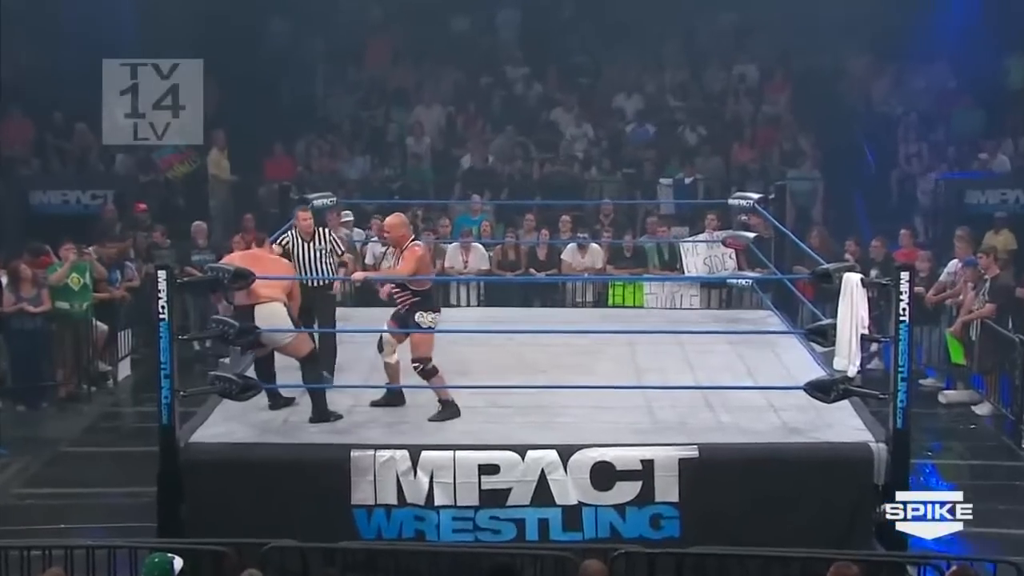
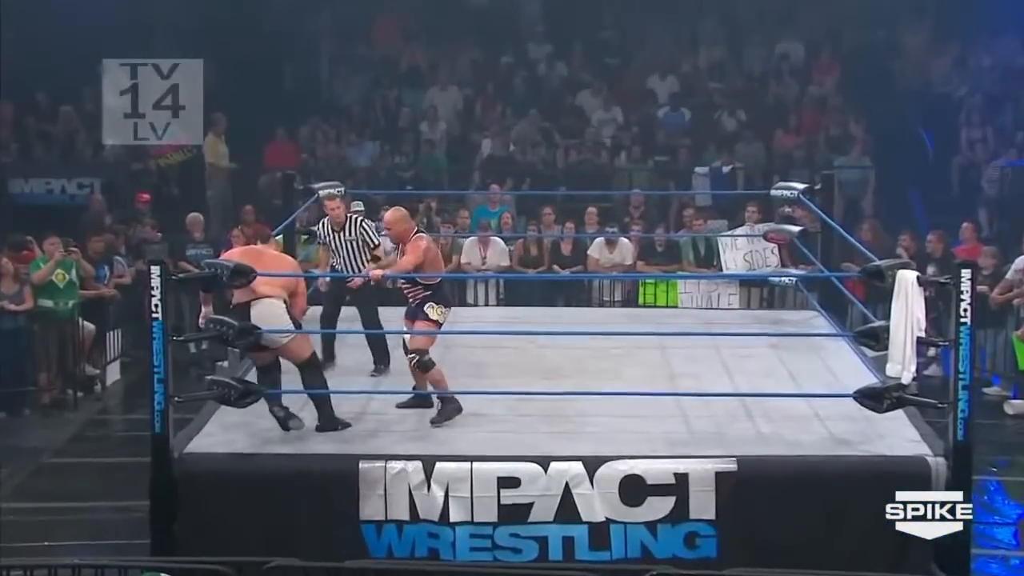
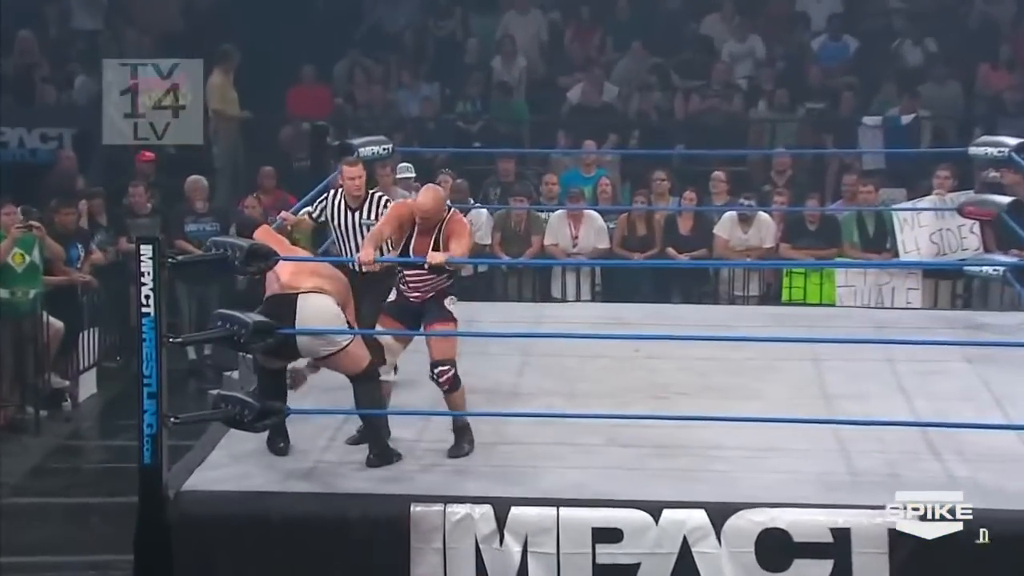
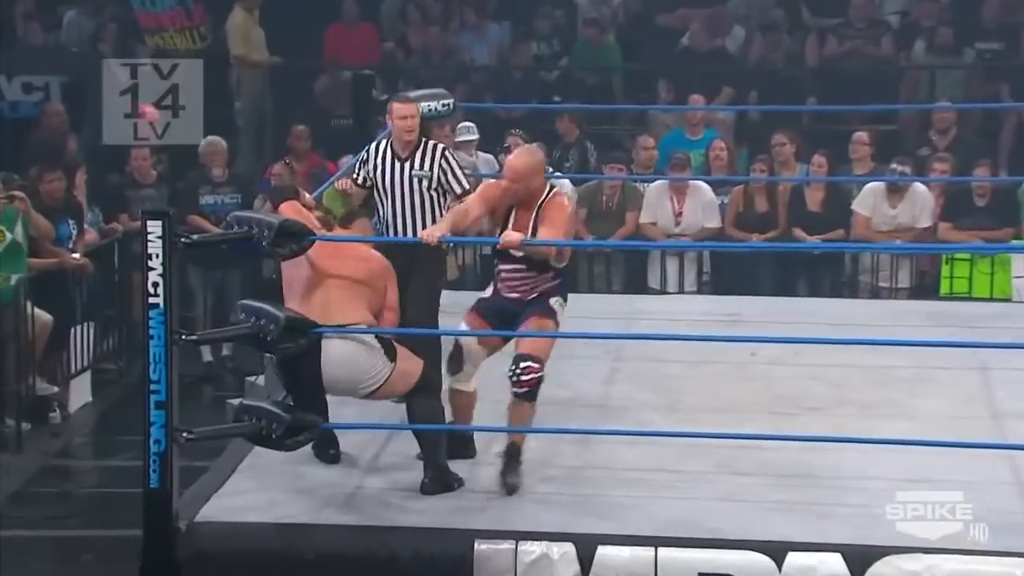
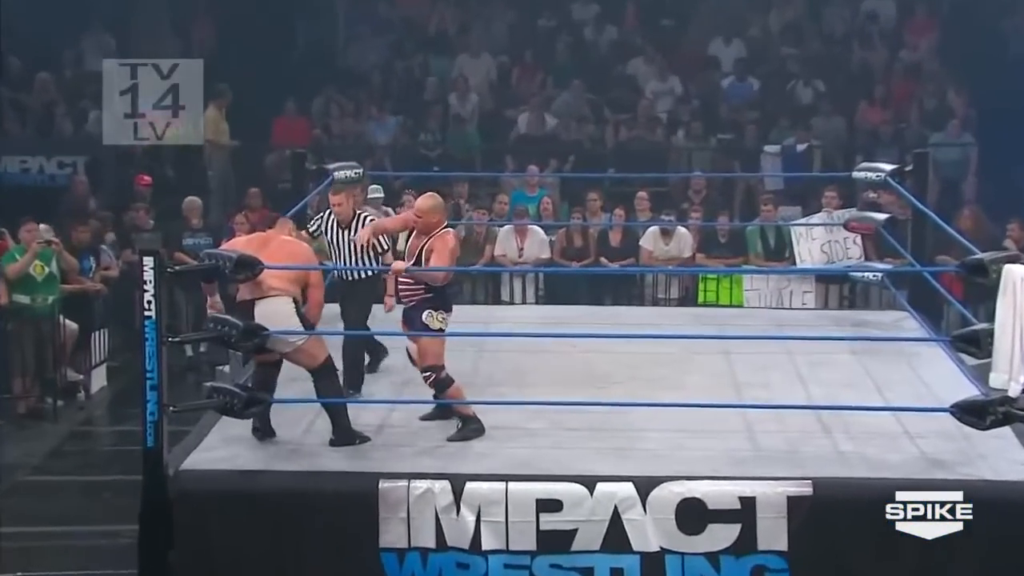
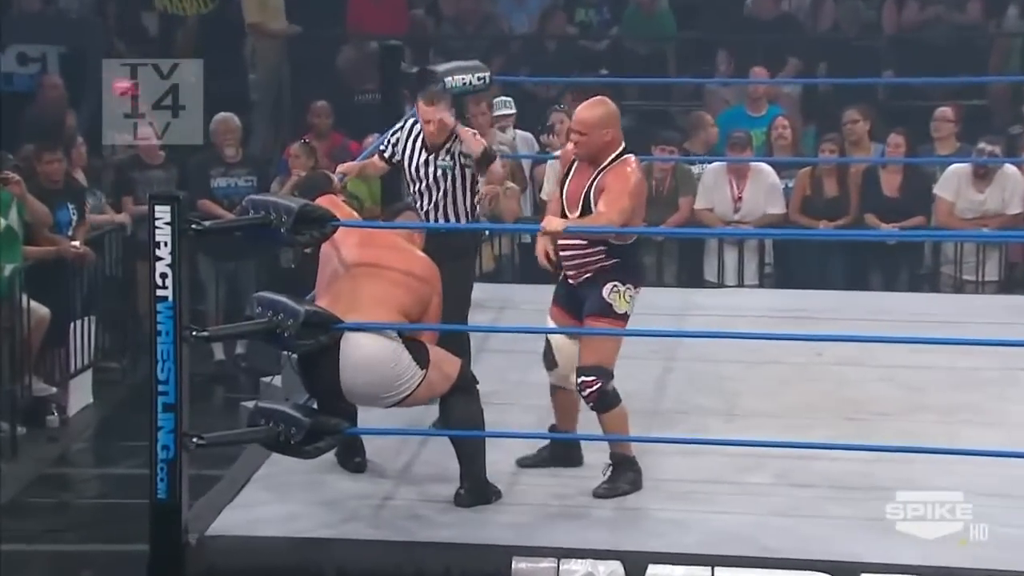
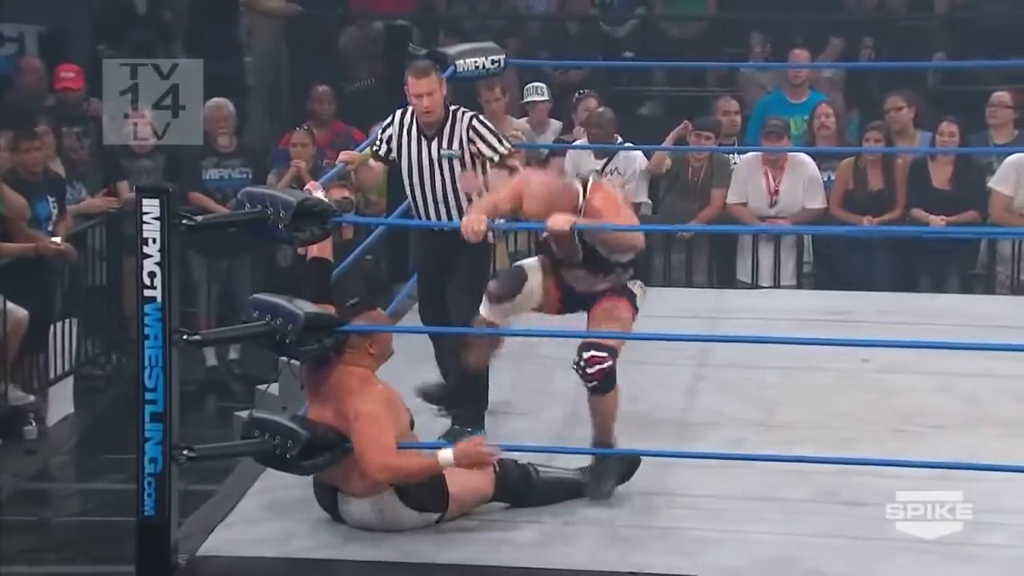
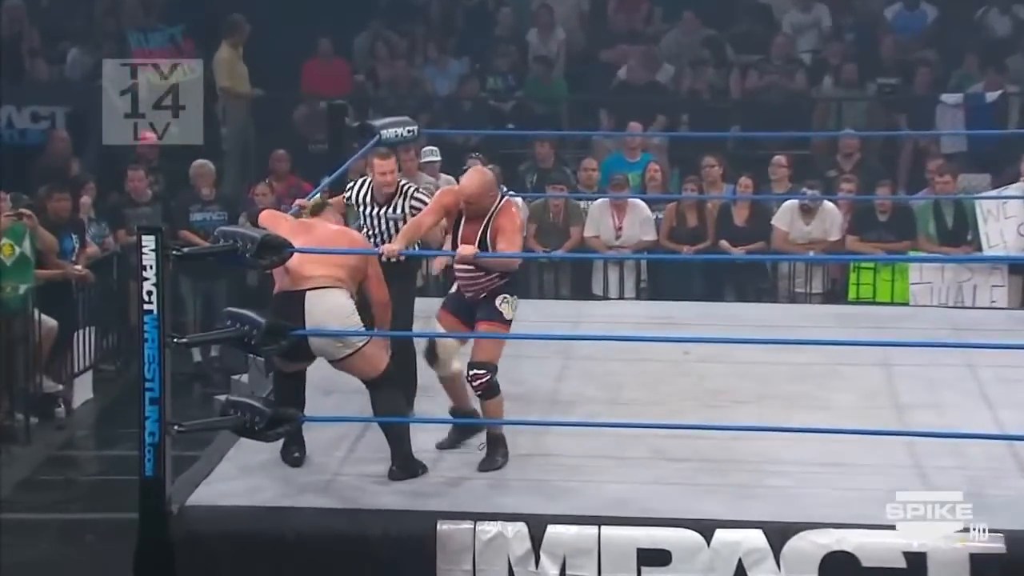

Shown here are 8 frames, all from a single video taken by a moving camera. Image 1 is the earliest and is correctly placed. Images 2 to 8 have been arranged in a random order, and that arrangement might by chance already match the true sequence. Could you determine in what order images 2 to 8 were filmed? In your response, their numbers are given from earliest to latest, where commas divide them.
2, 5, 3, 8, 4, 6, 7
